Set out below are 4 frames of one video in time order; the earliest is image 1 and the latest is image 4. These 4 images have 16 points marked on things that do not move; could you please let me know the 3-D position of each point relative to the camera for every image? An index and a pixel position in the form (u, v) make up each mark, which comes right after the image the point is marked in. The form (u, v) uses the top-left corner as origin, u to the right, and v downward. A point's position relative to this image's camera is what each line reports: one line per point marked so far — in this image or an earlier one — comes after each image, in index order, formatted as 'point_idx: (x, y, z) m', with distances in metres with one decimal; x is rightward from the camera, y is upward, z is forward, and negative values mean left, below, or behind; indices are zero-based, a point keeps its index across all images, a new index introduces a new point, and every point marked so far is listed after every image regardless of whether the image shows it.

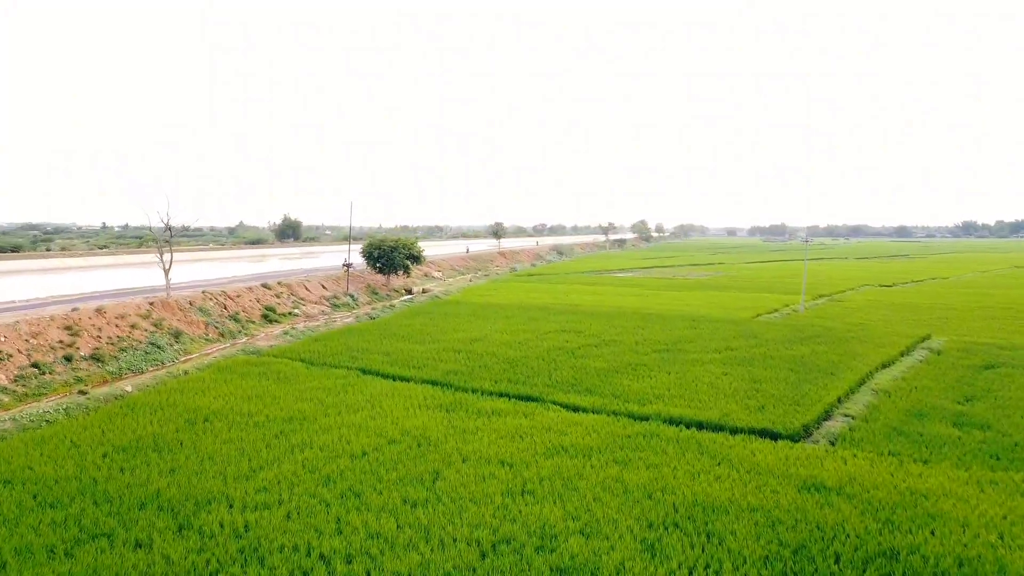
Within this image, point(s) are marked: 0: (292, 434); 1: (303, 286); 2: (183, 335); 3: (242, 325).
0: (-2.0, -1.3, +7.4) m
1: (-5.0, +0.1, +19.5) m
2: (-5.3, -0.8, +13.3) m
3: (-5.0, -0.7, +15.3) m
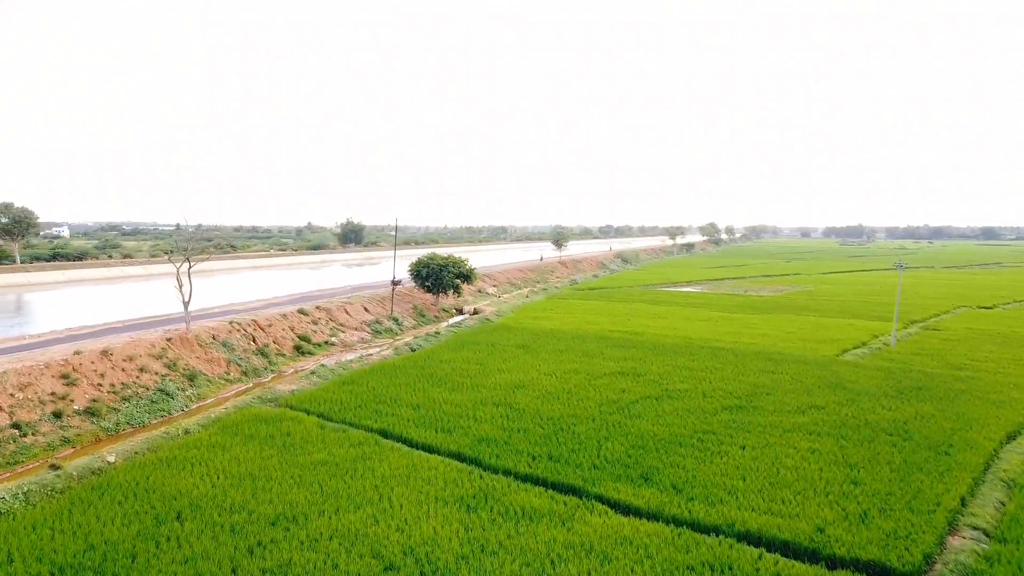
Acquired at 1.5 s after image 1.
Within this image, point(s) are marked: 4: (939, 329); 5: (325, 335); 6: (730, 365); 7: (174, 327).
0: (-1.8, -1.9, +6.0) m
1: (-3.8, -0.5, +18.3) m
2: (-4.6, -1.3, +12.1) m
3: (-4.1, -1.2, +14.1) m
4: (+9.9, -0.9, +19.1) m
5: (-3.8, -1.0, +16.7) m
6: (+3.6, -1.3, +13.6) m
7: (-5.6, -0.7, +13.6) m
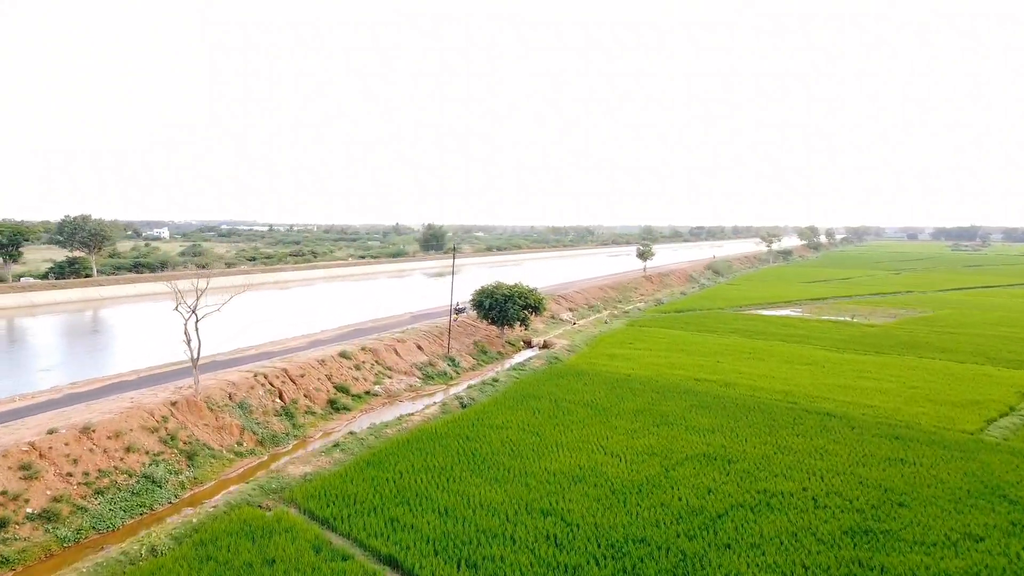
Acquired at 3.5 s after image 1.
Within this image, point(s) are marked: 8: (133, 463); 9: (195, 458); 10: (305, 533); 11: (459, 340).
0: (-1.7, -2.7, +3.9) m
1: (-2.4, -1.2, +16.4) m
2: (-3.9, -2.1, +10.3) m
3: (-3.2, -2.0, +12.2) m
4: (+11.2, -1.8, +15.7) m
5: (-2.6, -1.7, +14.7) m
6: (+4.4, -2.1, +10.9) m
7: (-4.7, -1.4, +11.9) m
8: (-4.4, -2.0, +9.5) m
9: (-3.9, -2.1, +10.2) m
10: (-2.0, -2.4, +8.0) m
11: (-1.2, -1.2, +18.7) m
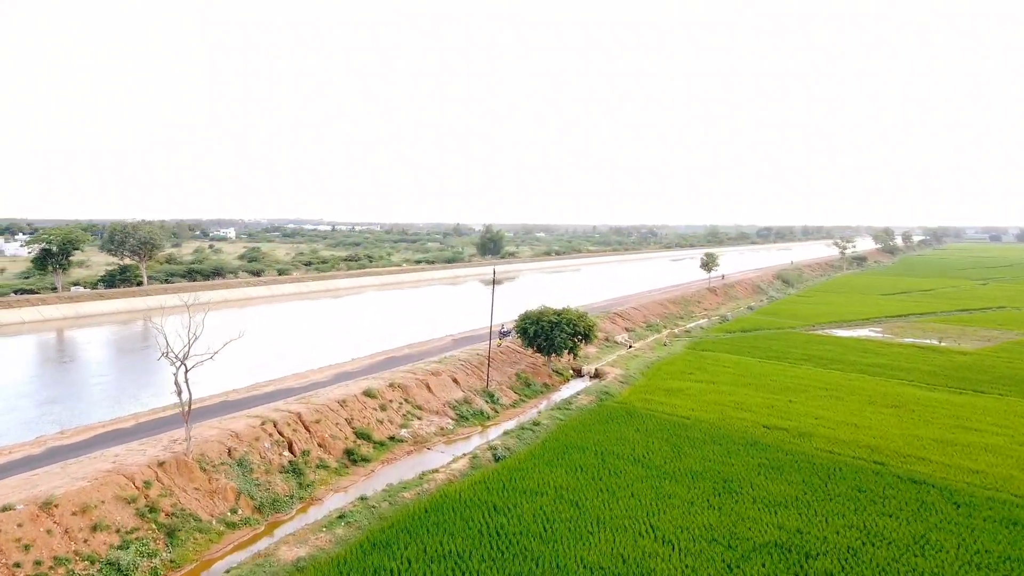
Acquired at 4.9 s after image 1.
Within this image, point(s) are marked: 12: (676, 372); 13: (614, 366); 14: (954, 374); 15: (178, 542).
0: (-1.9, -3.2, +2.4) m
1: (-1.6, -1.8, +14.9) m
2: (-3.6, -2.6, +9.0) m
3: (-2.7, -2.5, +10.8) m
4: (+11.9, -2.5, +13.1) m
5: (-1.9, -2.2, +13.3) m
6: (+4.8, -2.7, +9.0) m
7: (-4.2, -1.9, +10.6) m
8: (-4.1, -2.5, +8.2) m
9: (-3.6, -2.6, +8.8) m
10: (-1.9, -2.9, +6.6) m
11: (-0.2, -1.7, +17.1) m
12: (+3.9, -2.0, +19.3) m
13: (+2.4, -1.8, +19.6) m
14: (+10.4, -1.9, +19.5) m
15: (-3.5, -2.7, +8.8) m
